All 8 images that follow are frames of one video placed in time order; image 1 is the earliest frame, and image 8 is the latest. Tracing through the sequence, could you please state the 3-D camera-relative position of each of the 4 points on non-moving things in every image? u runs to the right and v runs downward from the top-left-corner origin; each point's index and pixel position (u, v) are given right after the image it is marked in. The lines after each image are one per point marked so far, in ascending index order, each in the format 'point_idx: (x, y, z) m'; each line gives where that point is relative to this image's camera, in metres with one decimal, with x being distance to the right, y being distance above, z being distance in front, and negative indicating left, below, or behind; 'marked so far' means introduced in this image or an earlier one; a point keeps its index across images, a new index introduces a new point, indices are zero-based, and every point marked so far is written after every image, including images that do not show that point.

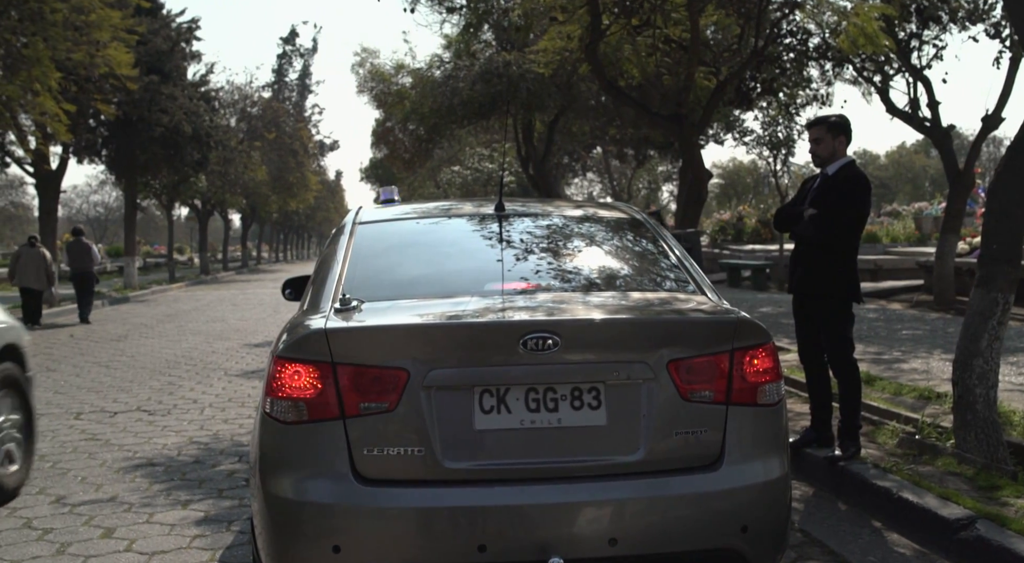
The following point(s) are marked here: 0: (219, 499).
0: (-1.6, -1.2, +5.3) m
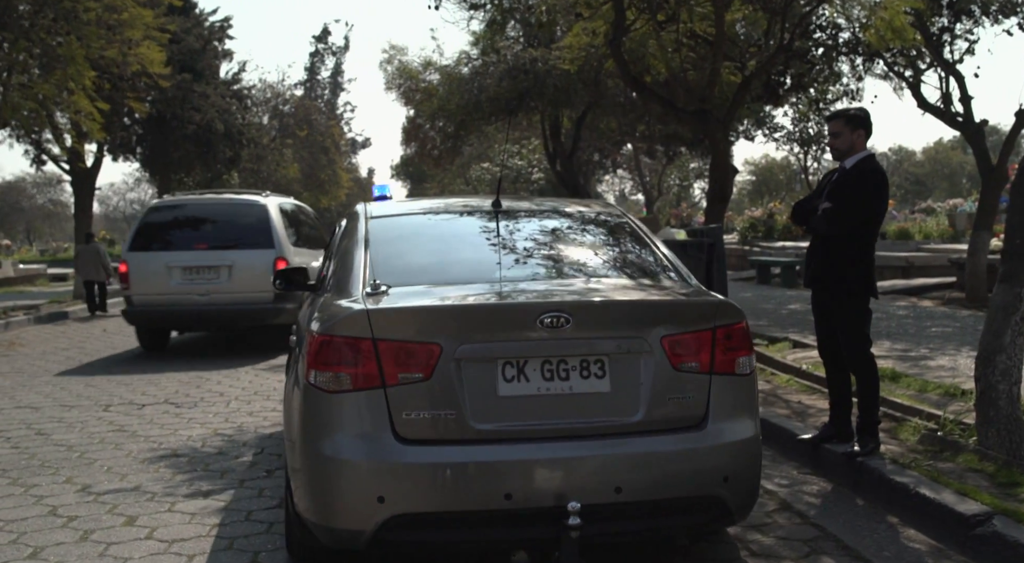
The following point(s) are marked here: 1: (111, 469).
0: (-1.5, -1.2, +5.3) m
1: (-2.4, -1.1, +5.7) m
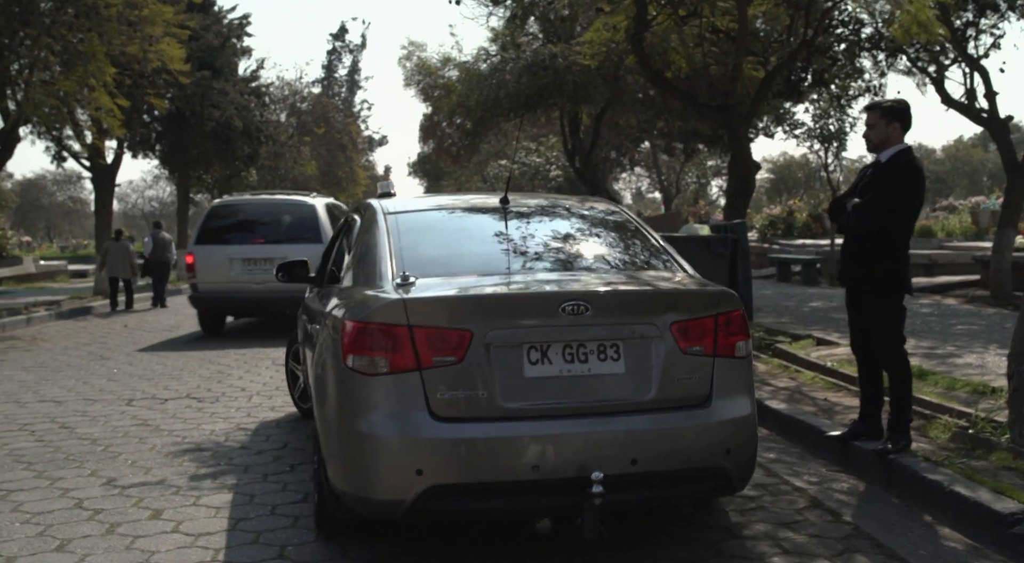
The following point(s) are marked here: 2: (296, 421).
0: (-1.4, -1.1, +5.3) m
1: (-2.3, -1.1, +5.7) m
2: (-1.6, -1.0, +7.0) m
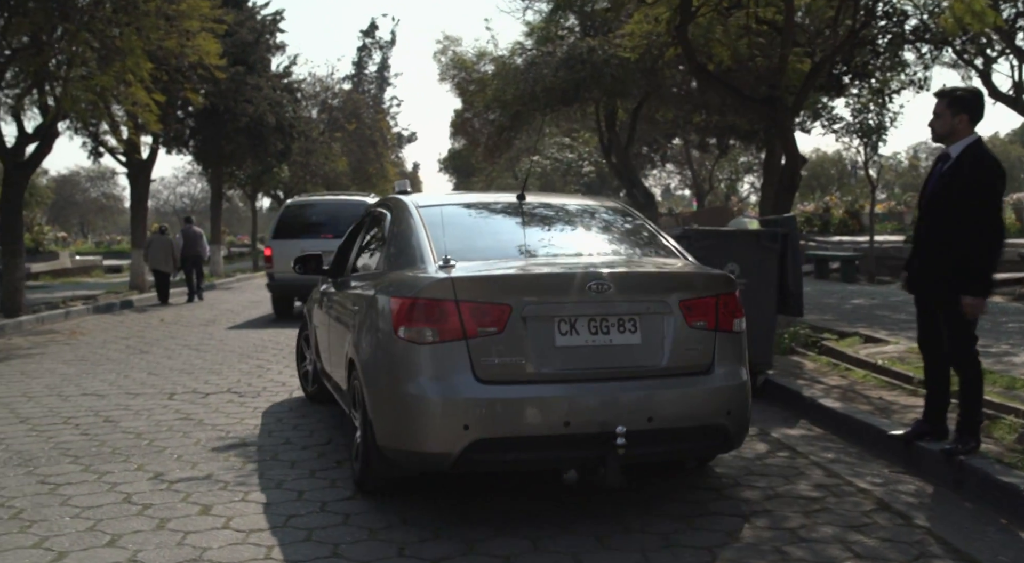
0: (-1.1, -1.1, +5.2) m
1: (-2.0, -1.1, +5.7) m
2: (-1.3, -1.0, +7.0) m
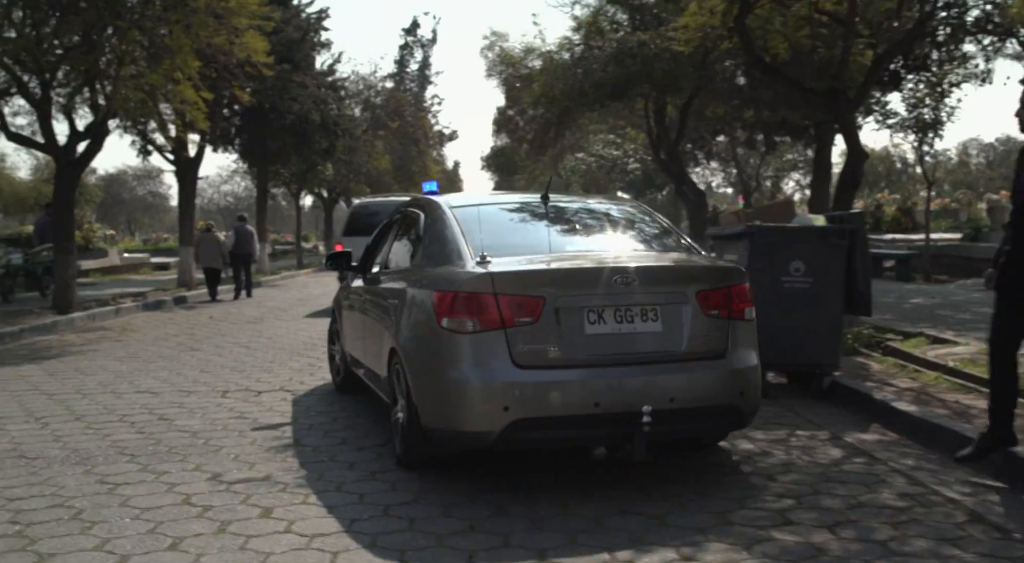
0: (-0.7, -1.1, +5.1) m
1: (-1.6, -1.0, +5.6) m
2: (-0.8, -1.0, +6.8) m
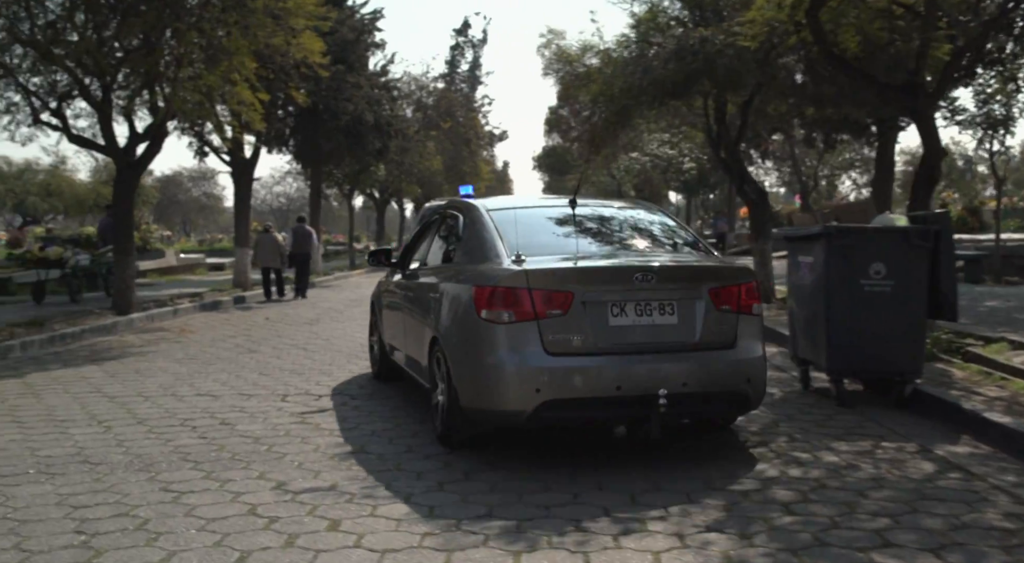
0: (-0.4, -1.1, +4.9) m
1: (-1.2, -1.1, +5.4) m
2: (-0.4, -1.0, +6.7) m
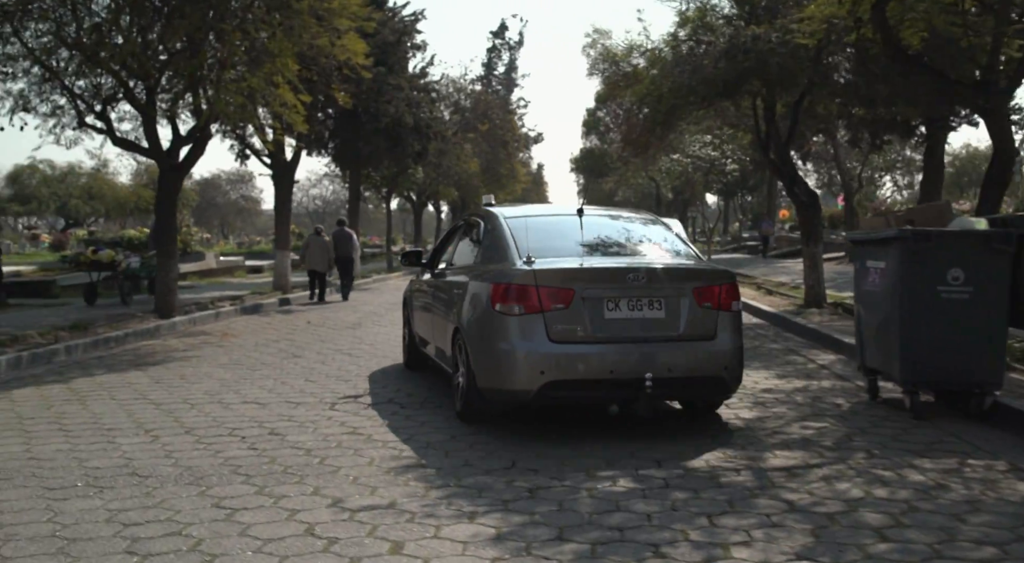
0: (0.0, -1.1, +4.6) m
1: (-0.8, -1.1, +5.2) m
2: (0.0, -1.0, +6.4) m
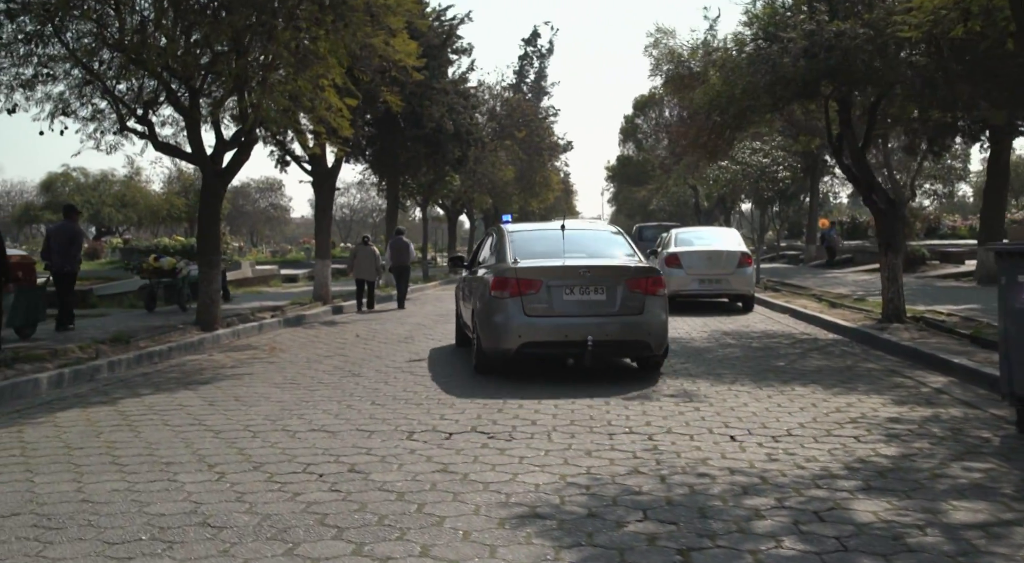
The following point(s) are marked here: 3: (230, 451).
0: (+0.6, -1.2, +3.8) m
1: (-0.2, -1.2, +4.4) m
2: (+0.7, -1.1, +5.6) m
3: (-1.9, -1.1, +6.3) m
